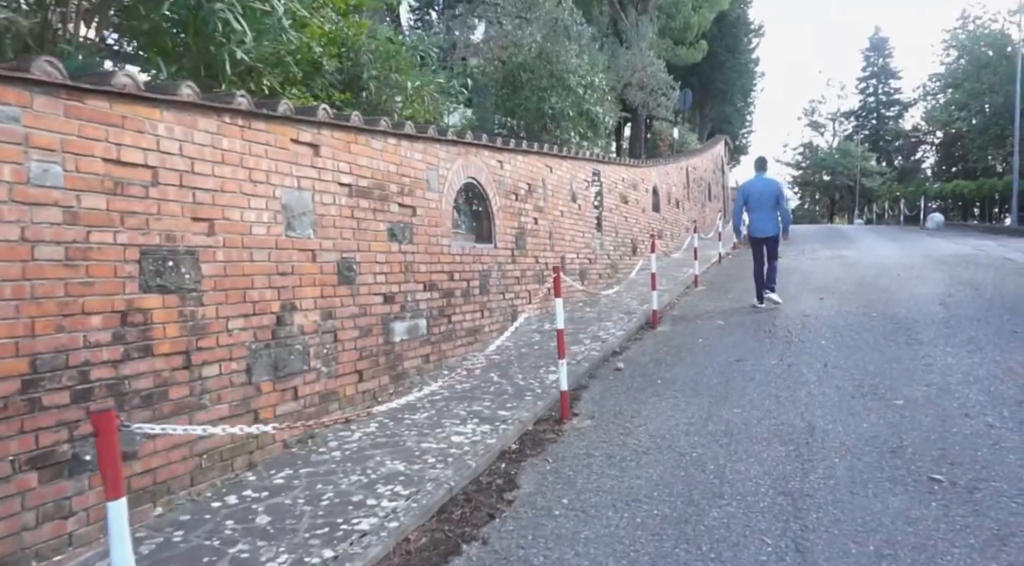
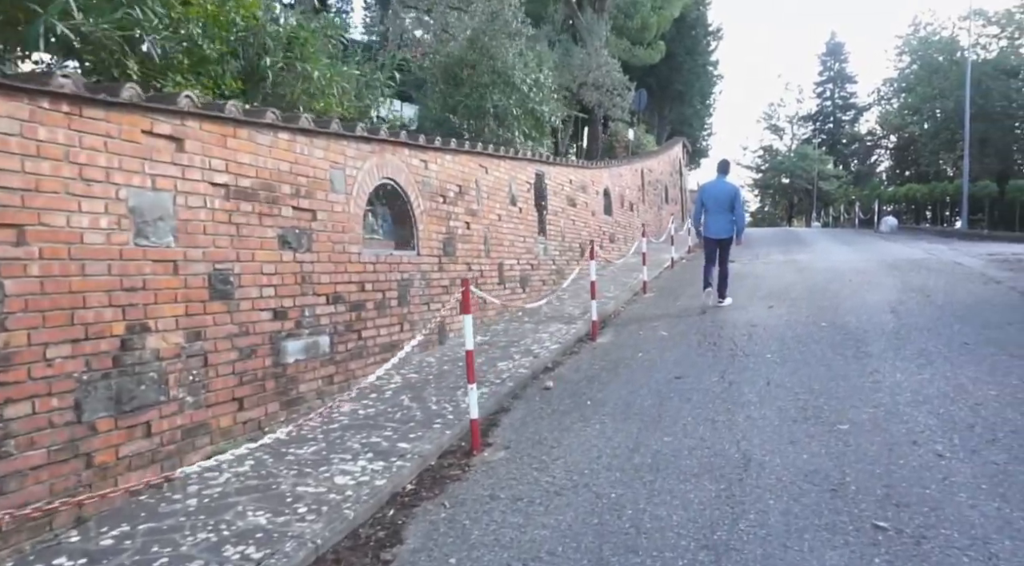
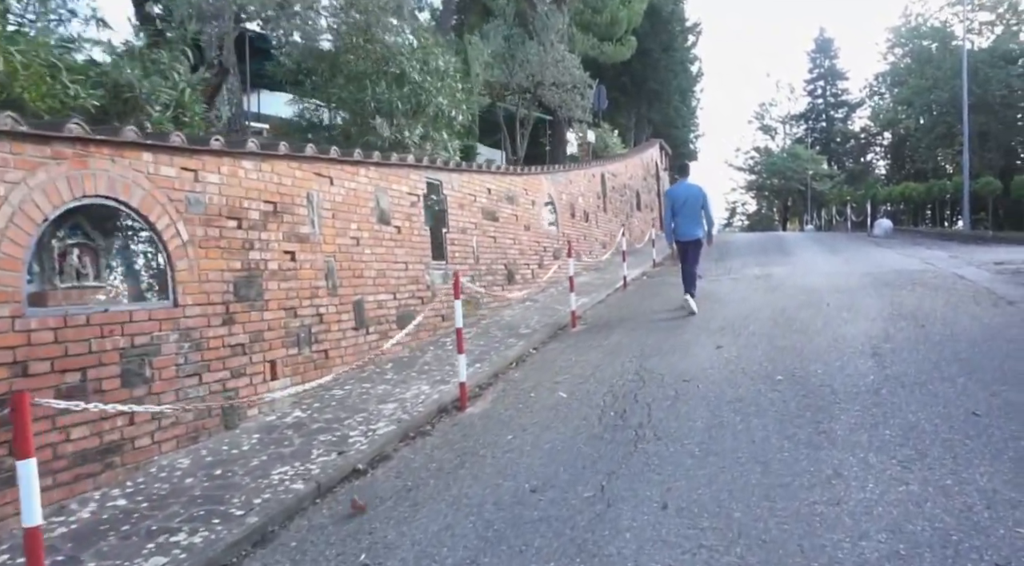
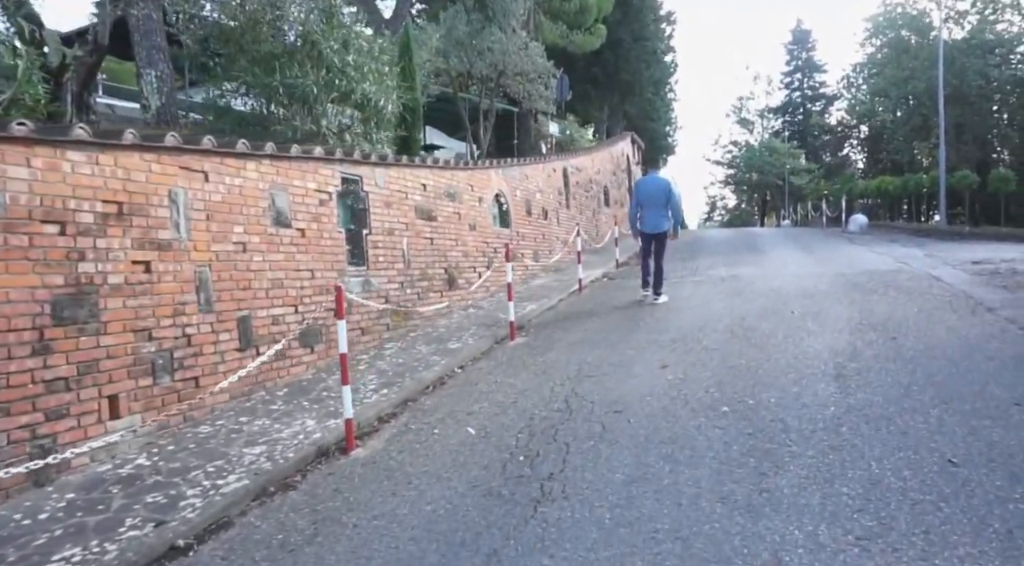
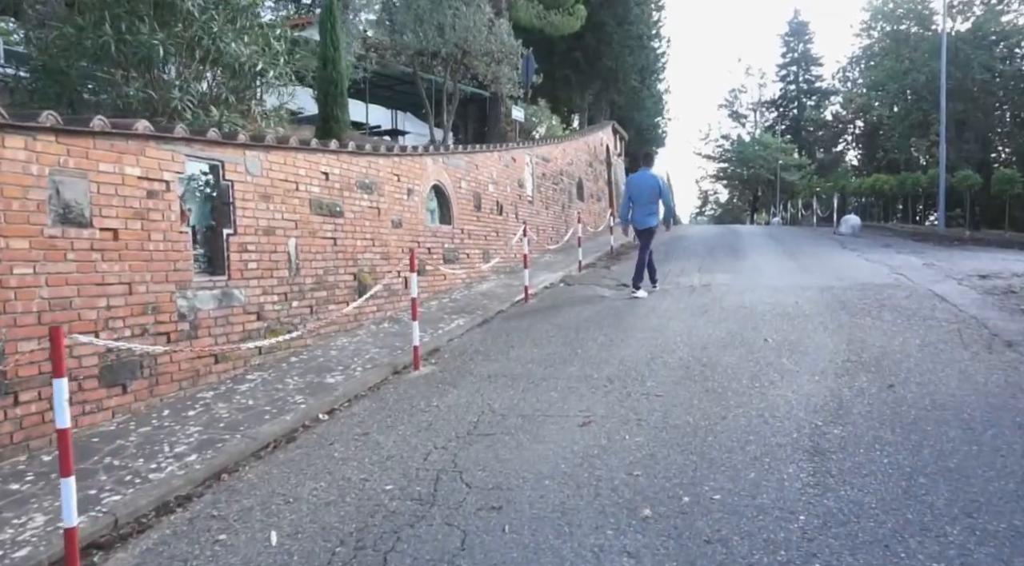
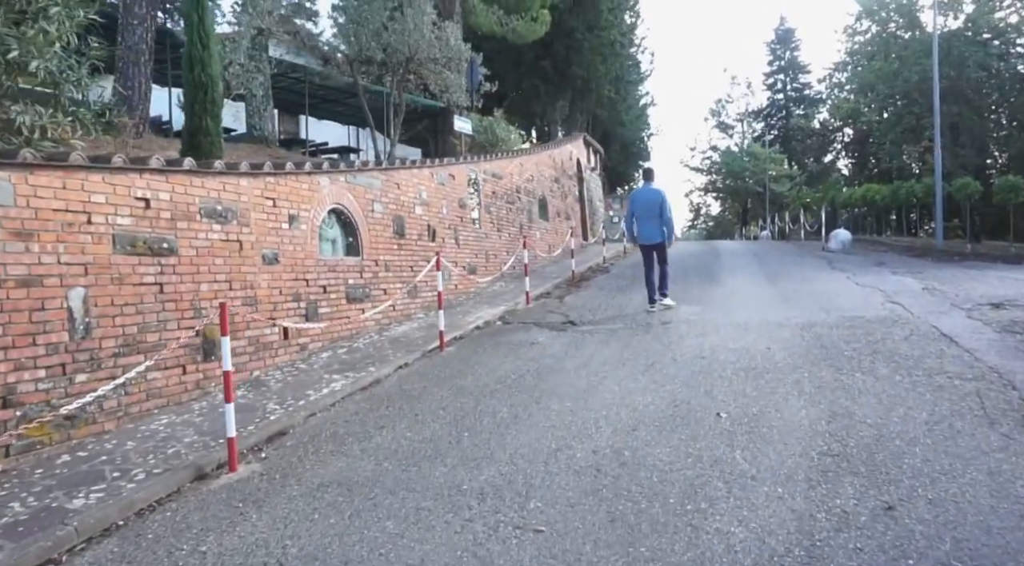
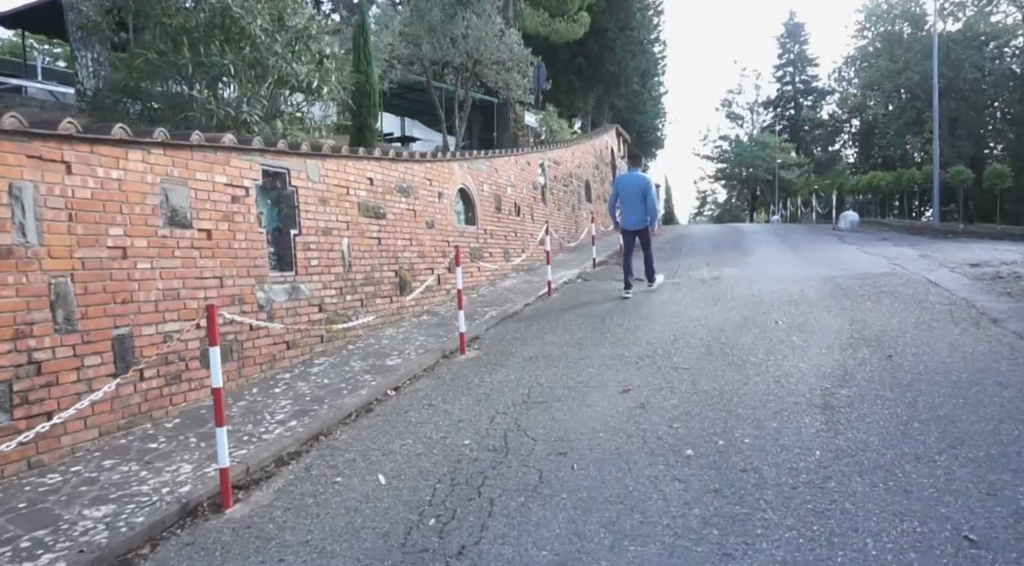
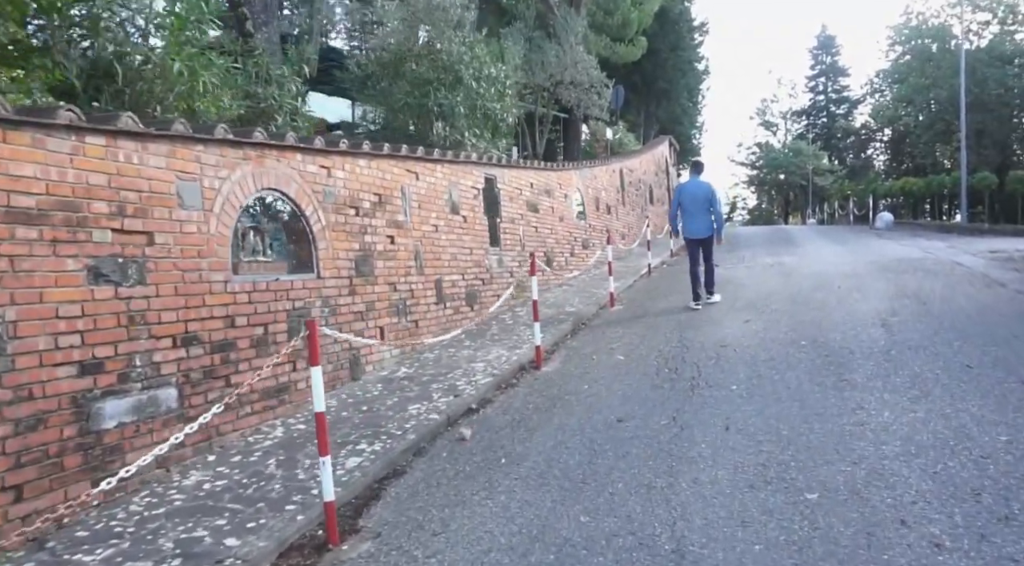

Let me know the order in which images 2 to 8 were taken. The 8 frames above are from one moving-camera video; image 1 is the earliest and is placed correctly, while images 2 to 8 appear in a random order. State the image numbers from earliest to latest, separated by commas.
2, 8, 3, 4, 7, 5, 6
